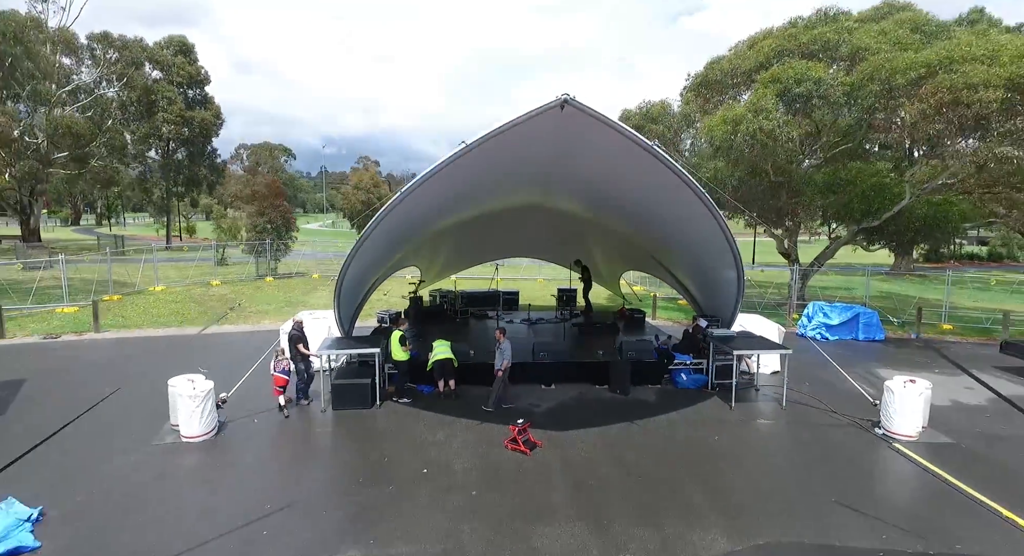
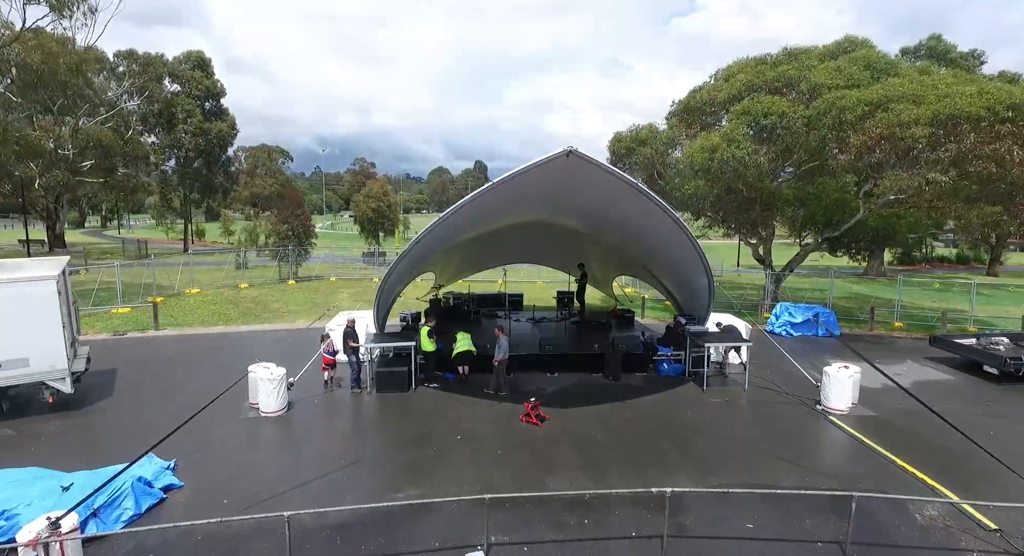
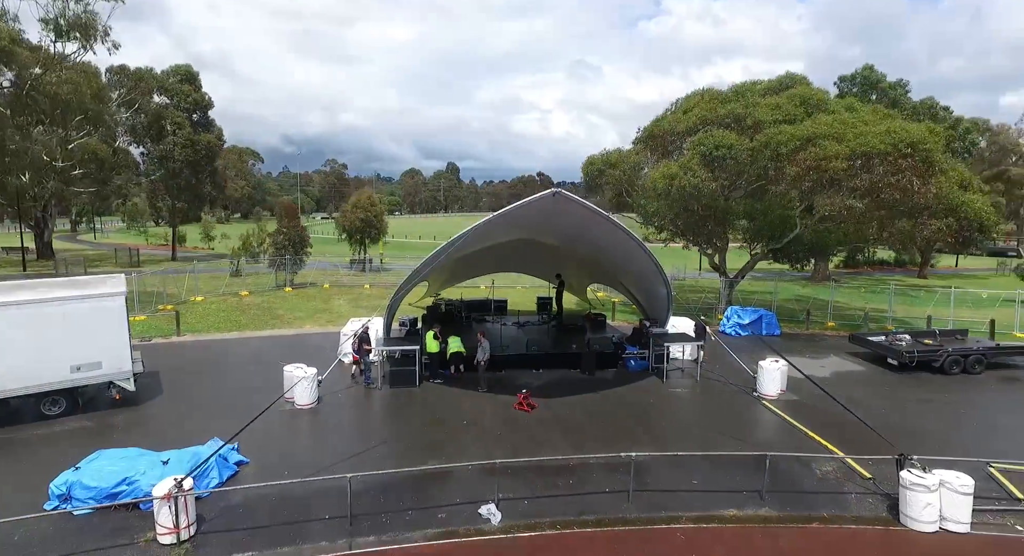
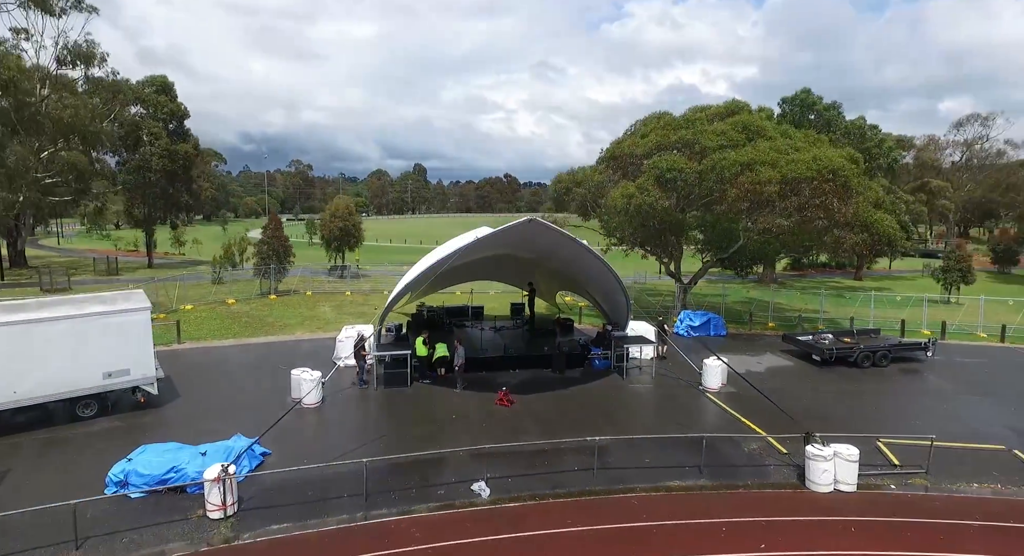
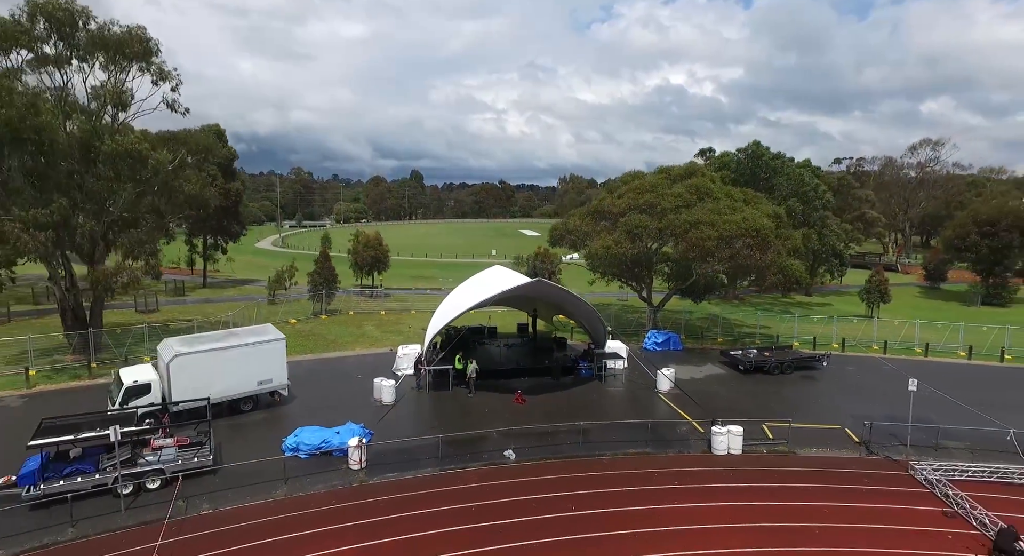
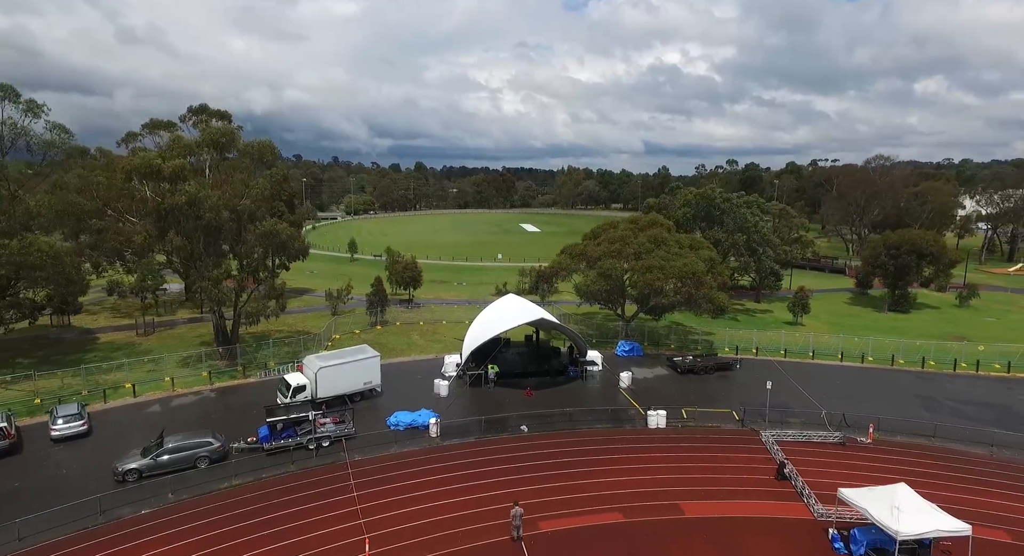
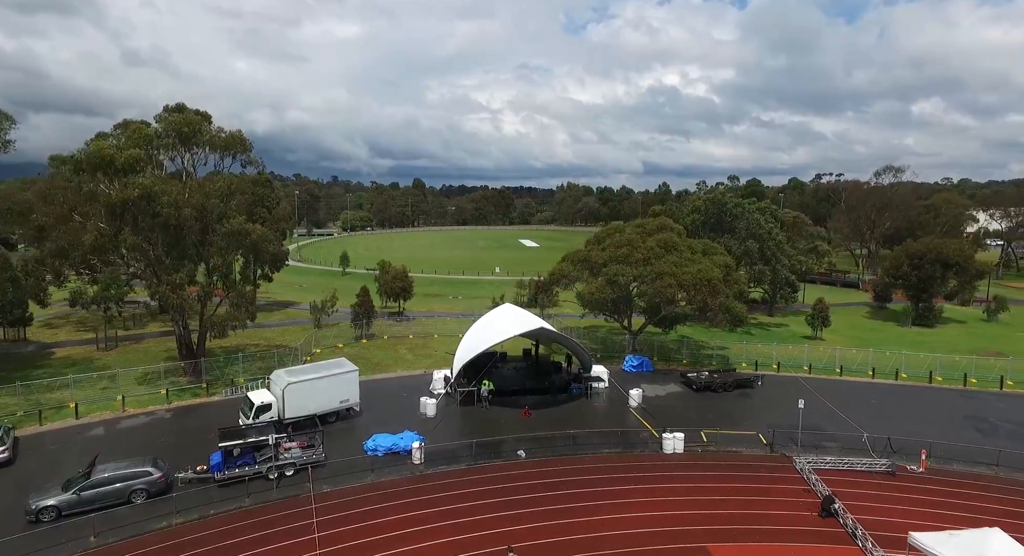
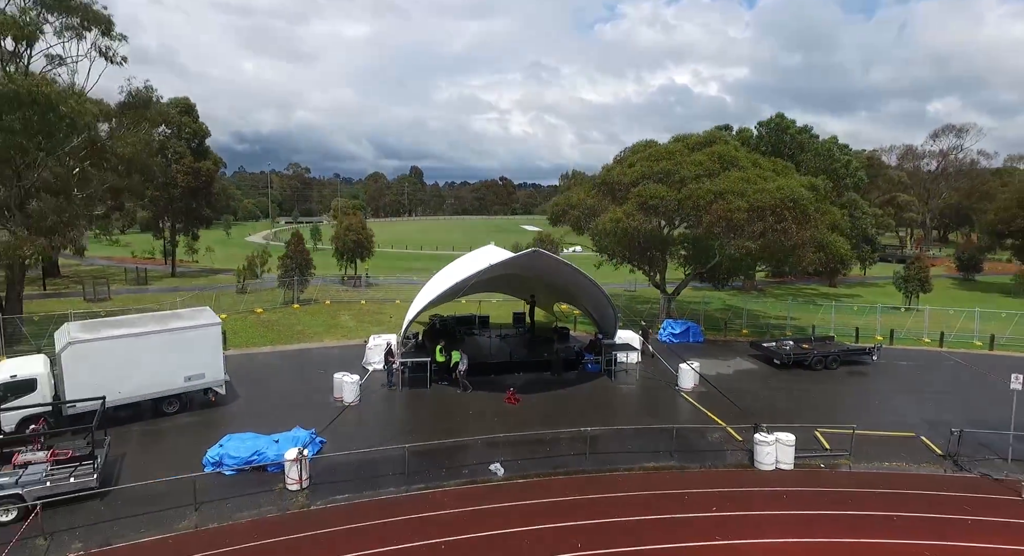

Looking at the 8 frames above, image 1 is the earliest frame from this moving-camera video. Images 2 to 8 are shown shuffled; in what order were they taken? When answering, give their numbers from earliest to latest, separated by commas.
2, 3, 4, 8, 5, 7, 6
